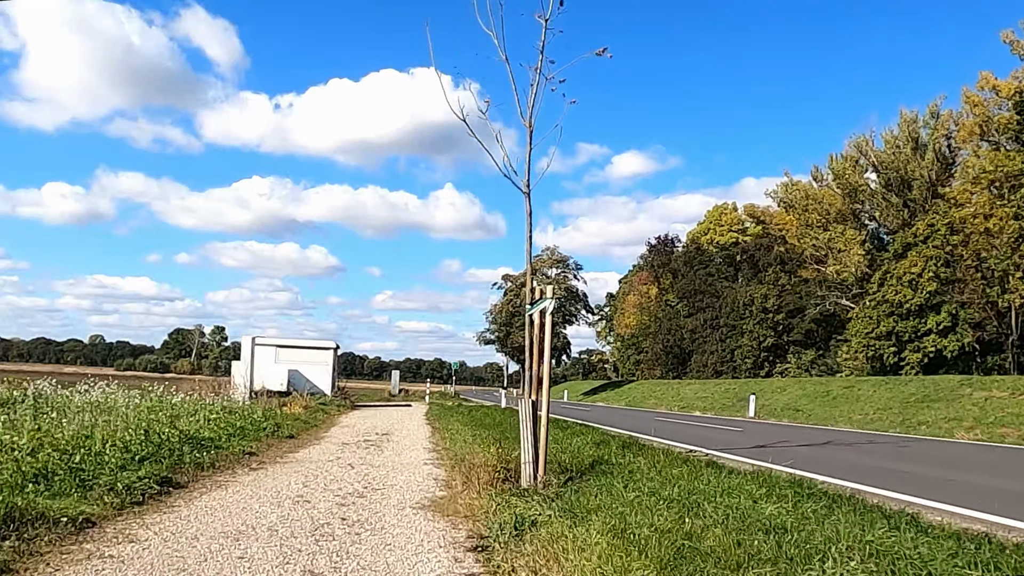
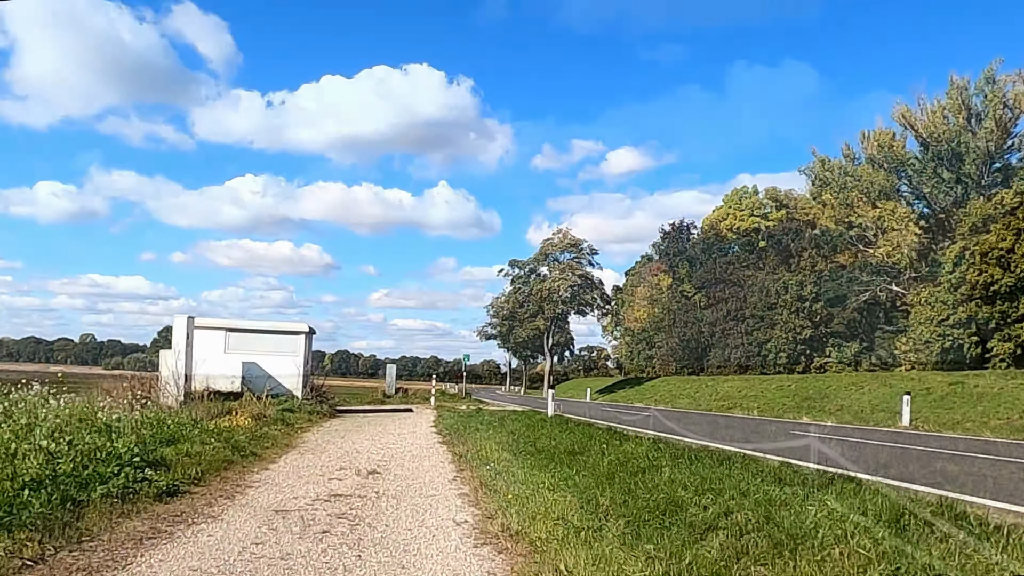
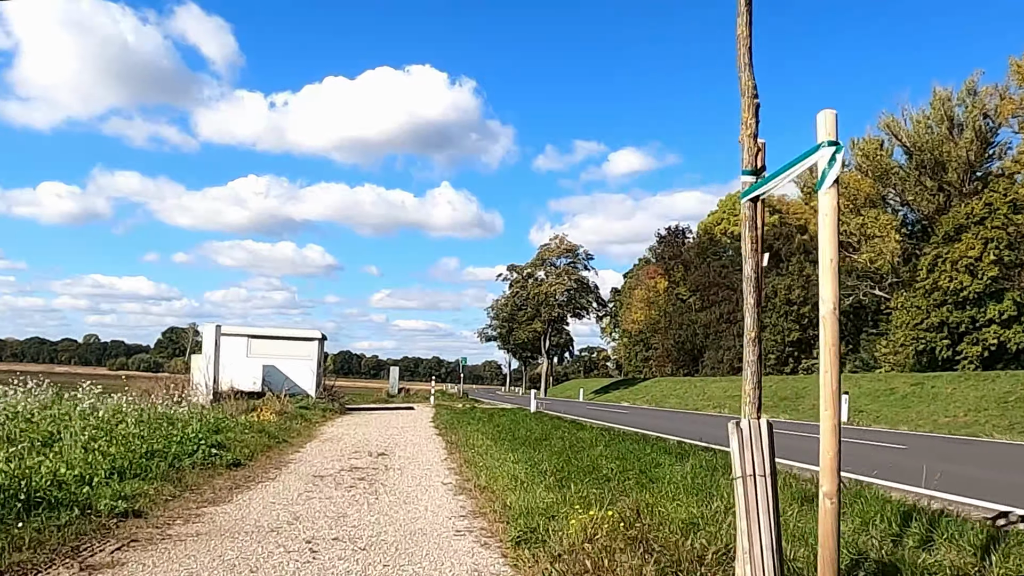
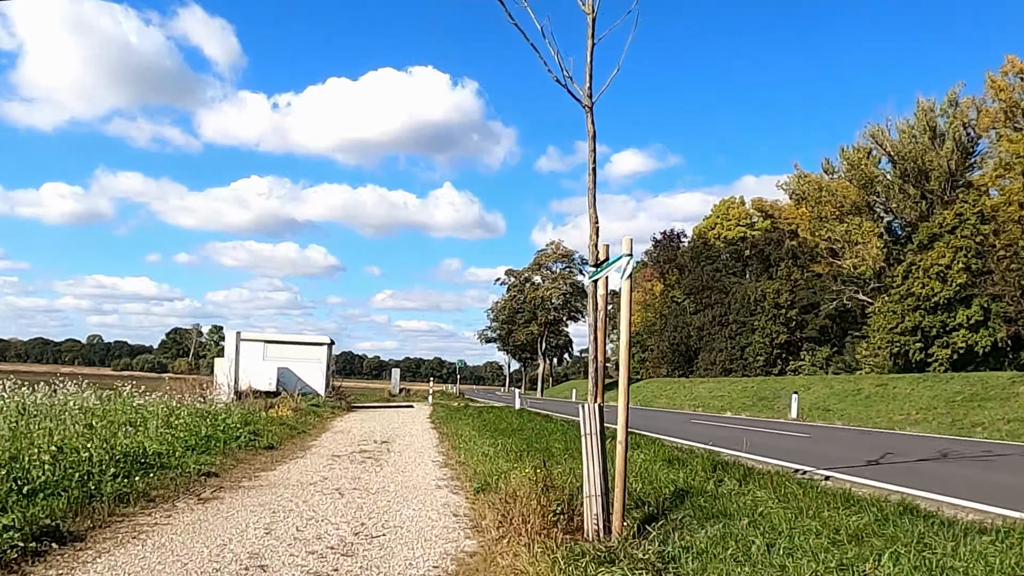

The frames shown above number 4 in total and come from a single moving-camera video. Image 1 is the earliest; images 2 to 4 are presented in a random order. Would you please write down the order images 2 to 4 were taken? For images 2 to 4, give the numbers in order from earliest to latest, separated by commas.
4, 3, 2
